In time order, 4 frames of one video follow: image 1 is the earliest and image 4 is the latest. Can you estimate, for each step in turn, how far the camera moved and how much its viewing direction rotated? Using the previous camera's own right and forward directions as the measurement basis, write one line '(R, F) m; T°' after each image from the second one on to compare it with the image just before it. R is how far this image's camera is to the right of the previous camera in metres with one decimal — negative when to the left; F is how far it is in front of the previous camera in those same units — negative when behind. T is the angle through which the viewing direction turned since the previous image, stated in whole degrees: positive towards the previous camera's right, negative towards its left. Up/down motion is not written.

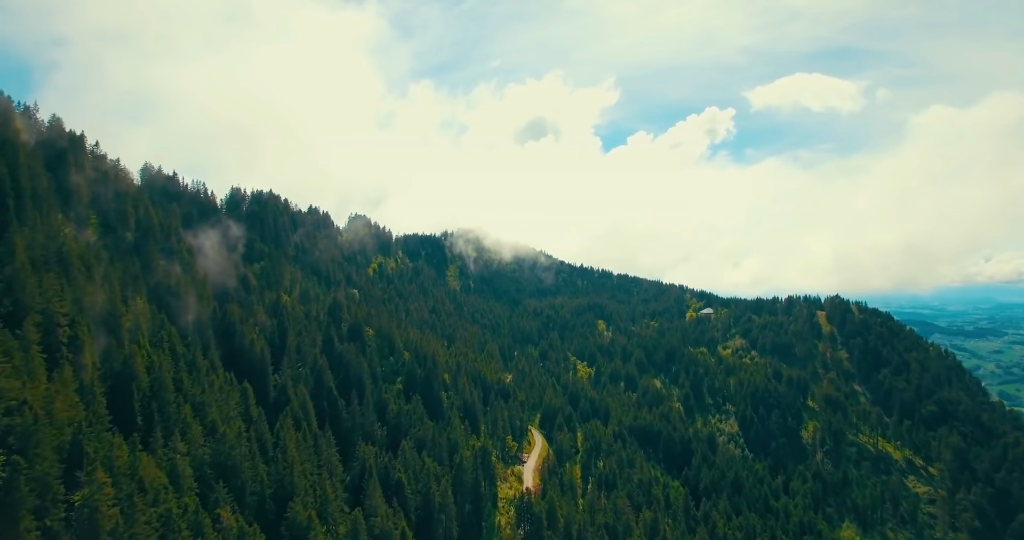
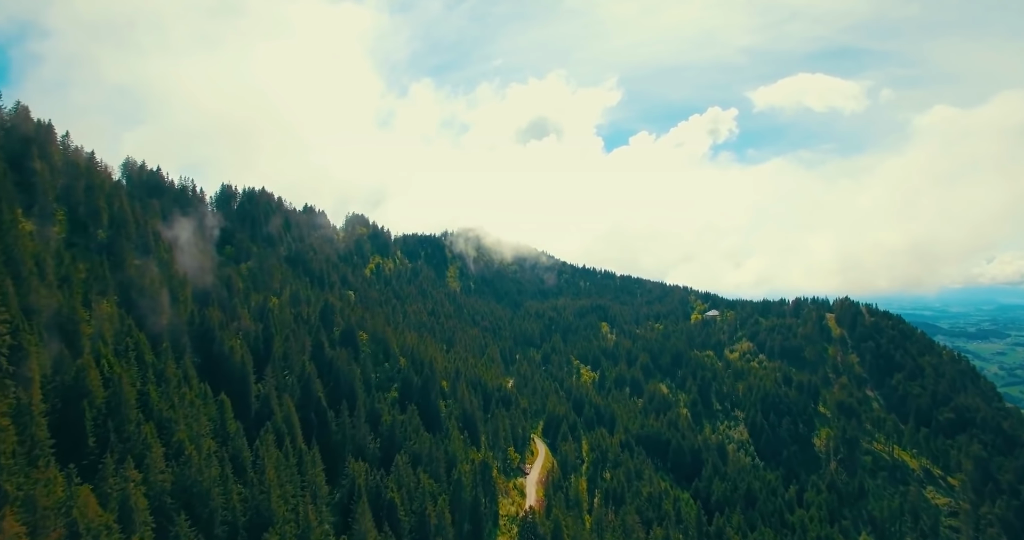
(-0.4, +9.0) m; 0°
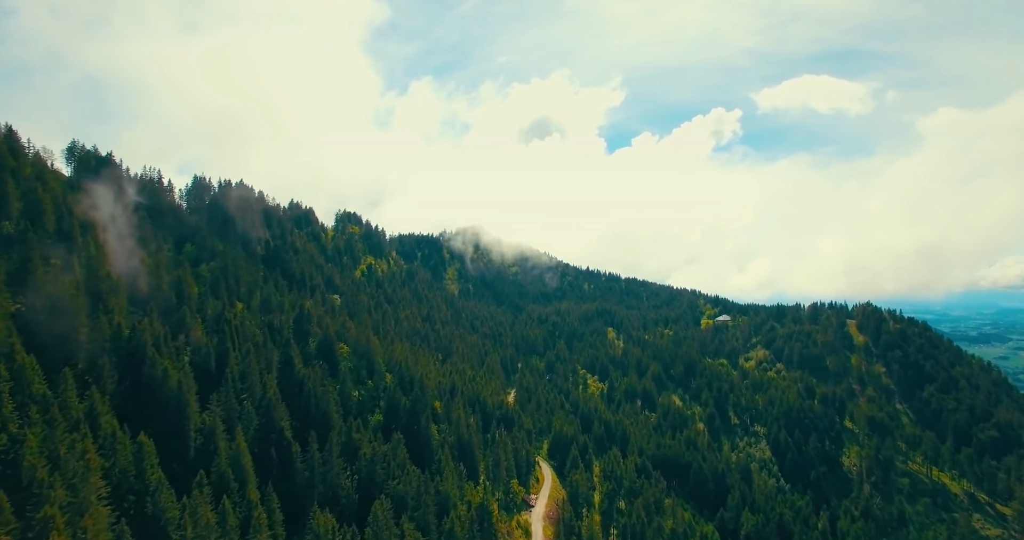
(-0.8, +20.9) m; 0°
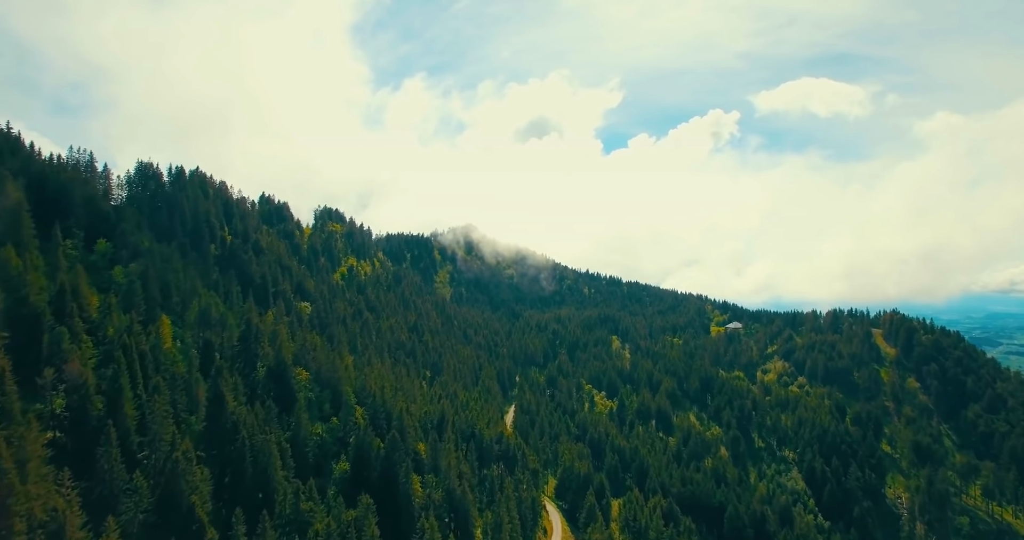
(-2.1, +29.0) m; +1°
